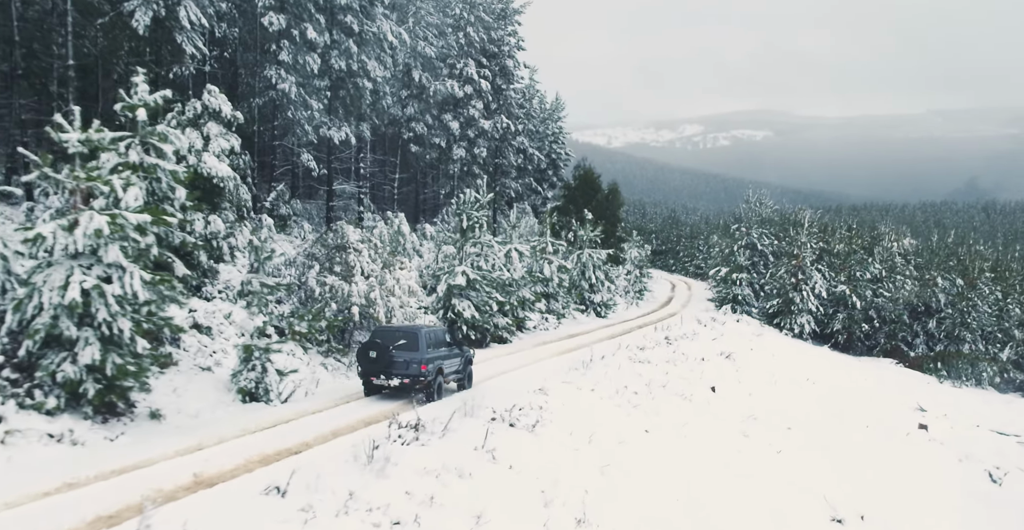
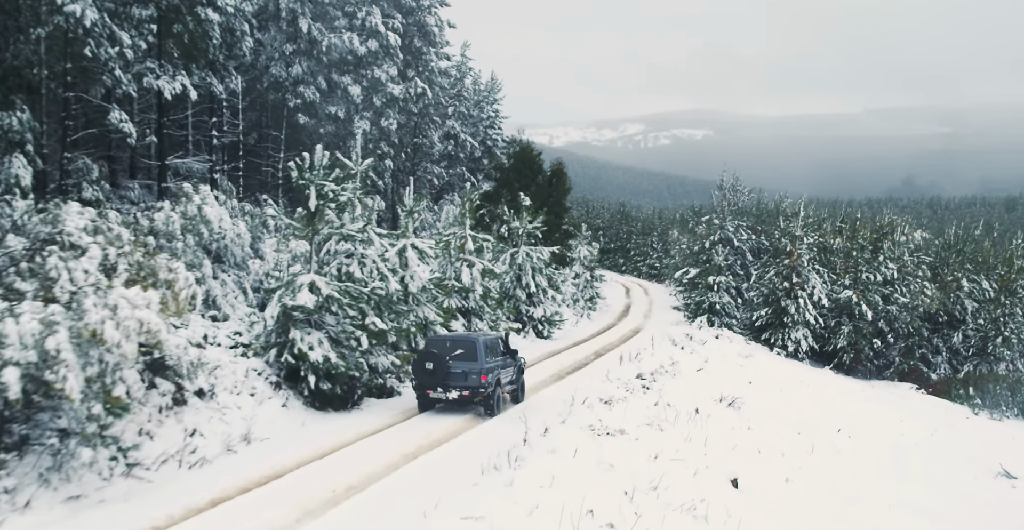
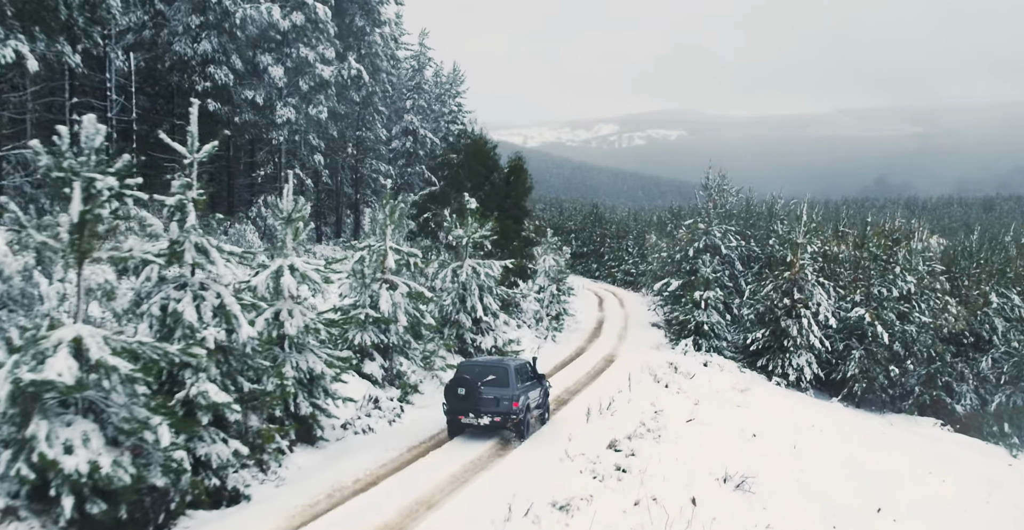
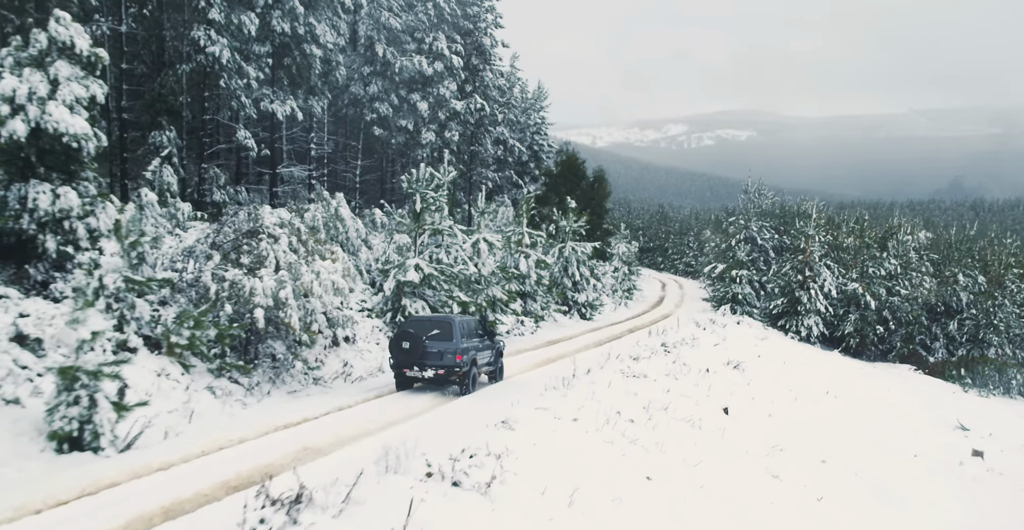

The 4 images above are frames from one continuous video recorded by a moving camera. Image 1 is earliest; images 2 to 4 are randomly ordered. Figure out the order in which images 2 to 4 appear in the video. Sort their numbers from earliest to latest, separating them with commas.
4, 2, 3
